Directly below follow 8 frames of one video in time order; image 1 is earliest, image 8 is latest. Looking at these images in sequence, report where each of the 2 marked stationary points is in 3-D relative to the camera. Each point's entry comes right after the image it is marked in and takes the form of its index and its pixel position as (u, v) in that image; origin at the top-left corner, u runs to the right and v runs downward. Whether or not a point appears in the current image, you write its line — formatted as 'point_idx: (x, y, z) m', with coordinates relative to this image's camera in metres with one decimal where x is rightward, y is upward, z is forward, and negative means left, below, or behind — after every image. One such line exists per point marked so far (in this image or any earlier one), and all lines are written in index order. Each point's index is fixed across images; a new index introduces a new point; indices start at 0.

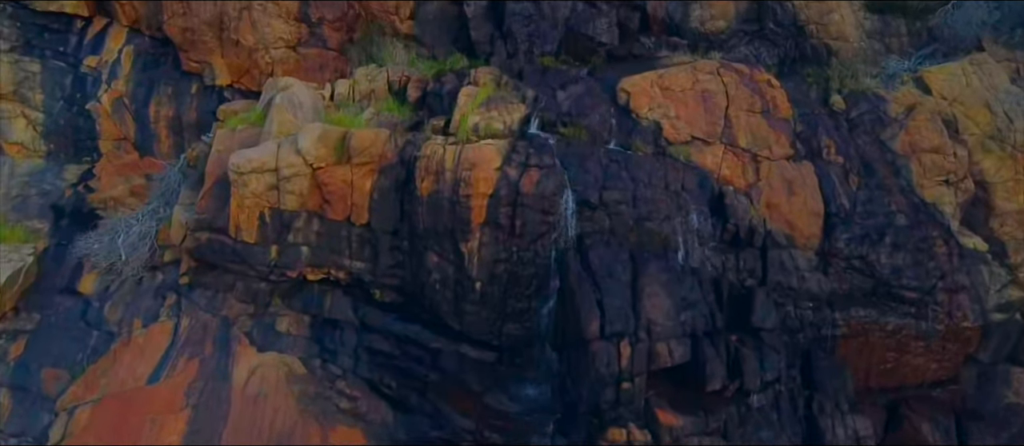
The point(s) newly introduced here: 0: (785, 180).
0: (+2.8, +0.4, +9.3) m
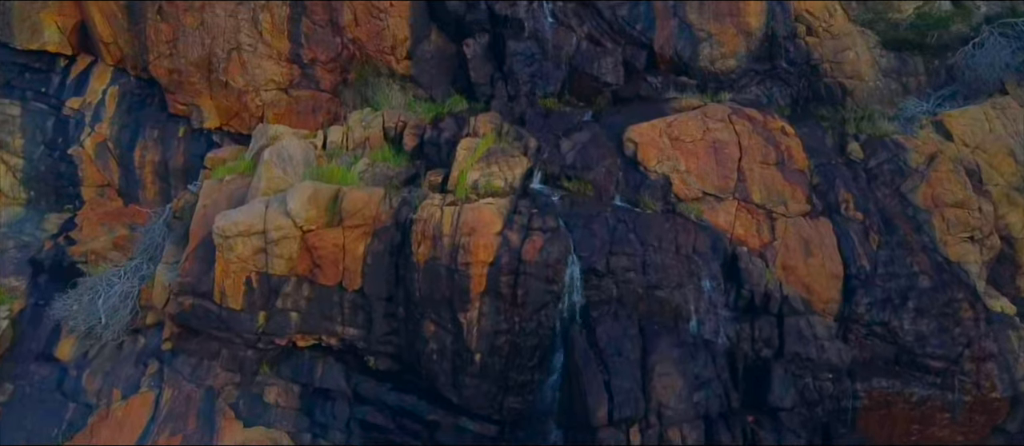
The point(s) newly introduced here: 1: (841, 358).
0: (+2.8, -0.2, +8.8) m
1: (+3.0, -1.2, +8.3) m
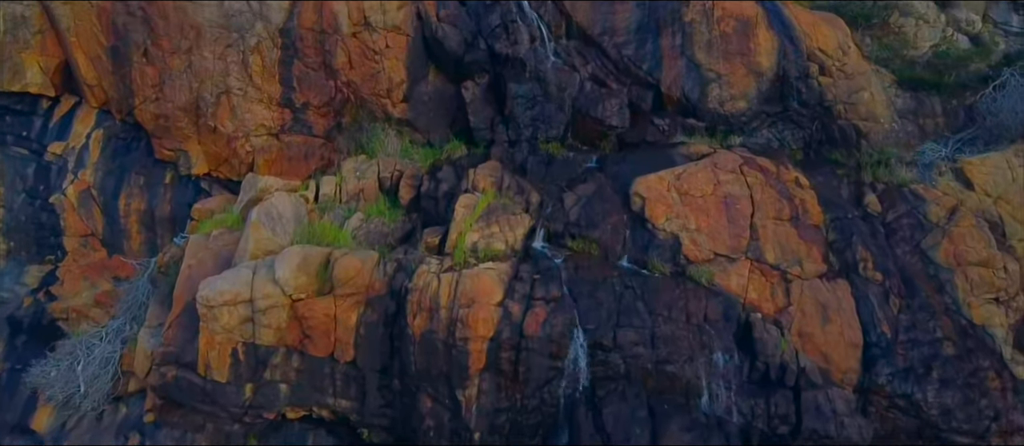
0: (+2.8, -0.7, +8.3) m
1: (+3.0, -1.8, +7.8) m
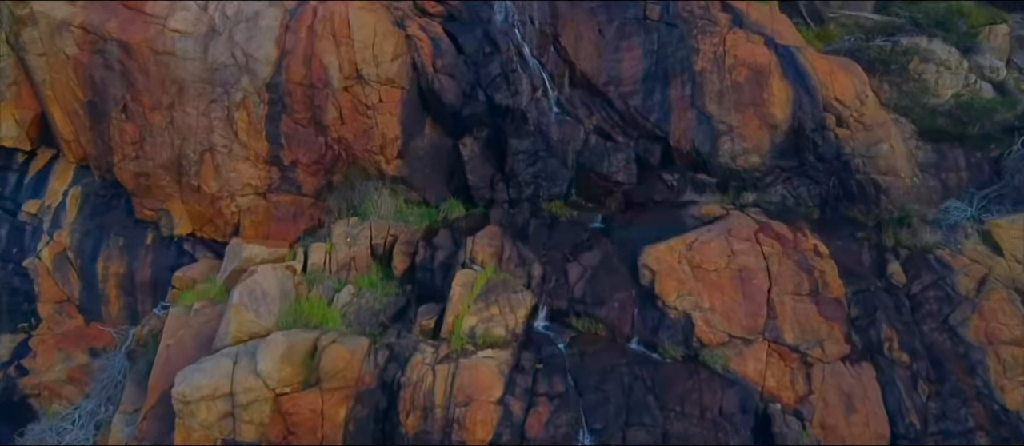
0: (+2.8, -1.4, +7.7) m
1: (+3.0, -2.5, +7.3) m
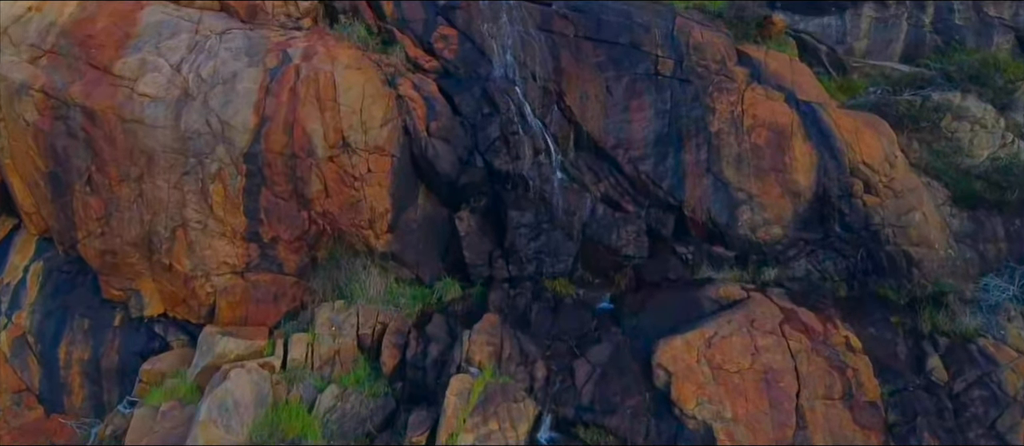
0: (+2.8, -2.2, +6.9) m
1: (+3.0, -3.3, +6.4) m
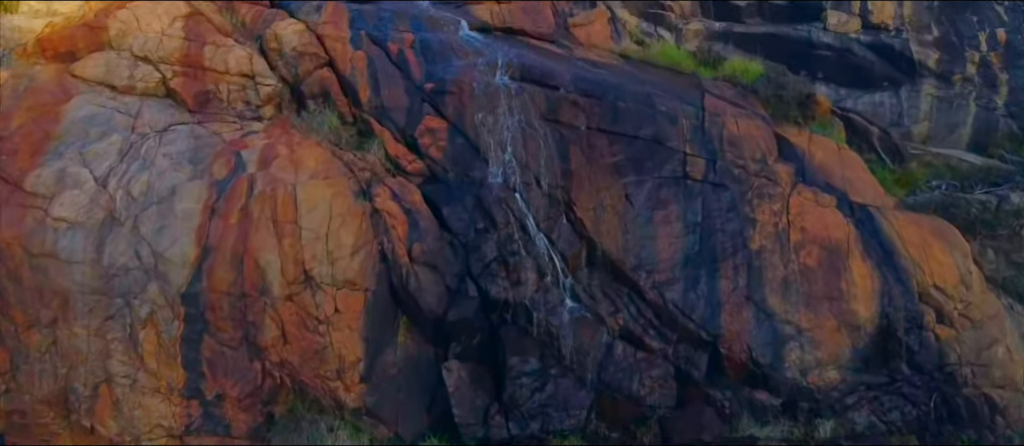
0: (+2.8, -3.4, +5.2) m
1: (+3.0, -4.5, +4.8) m
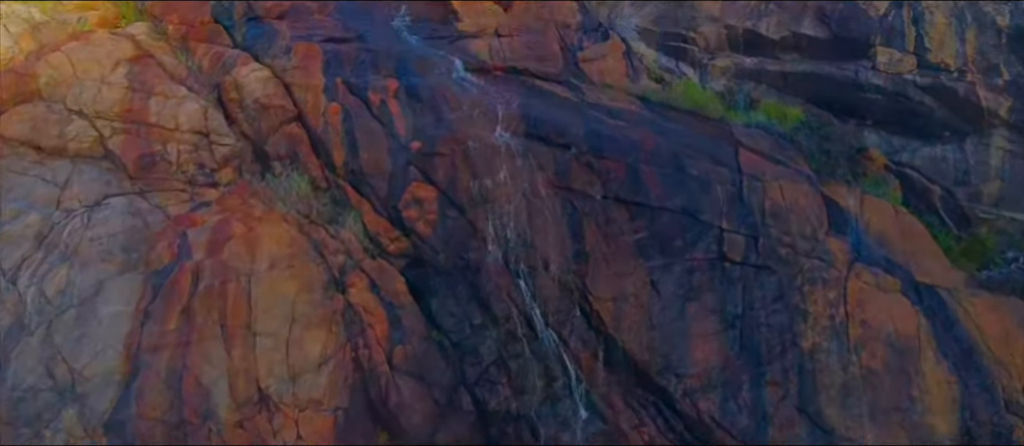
0: (+2.8, -4.1, +3.8) m
1: (+3.0, -5.2, +3.4) m
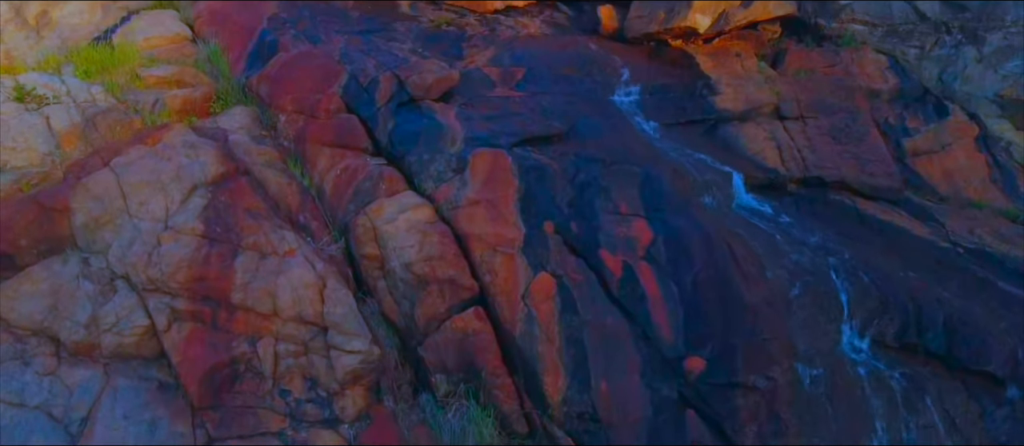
0: (+2.8, -4.8, +3.6) m
1: (+3.0, -5.9, +3.1) m
